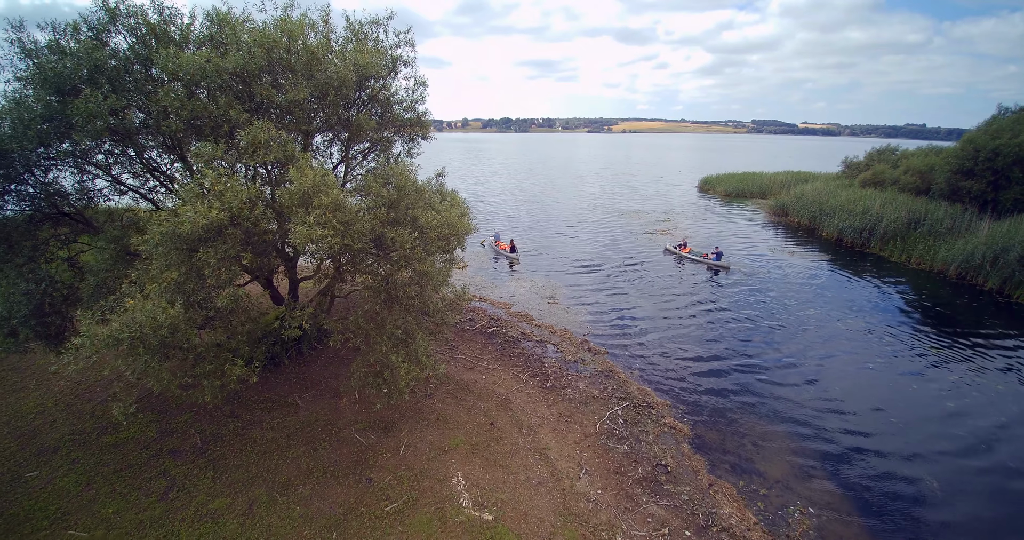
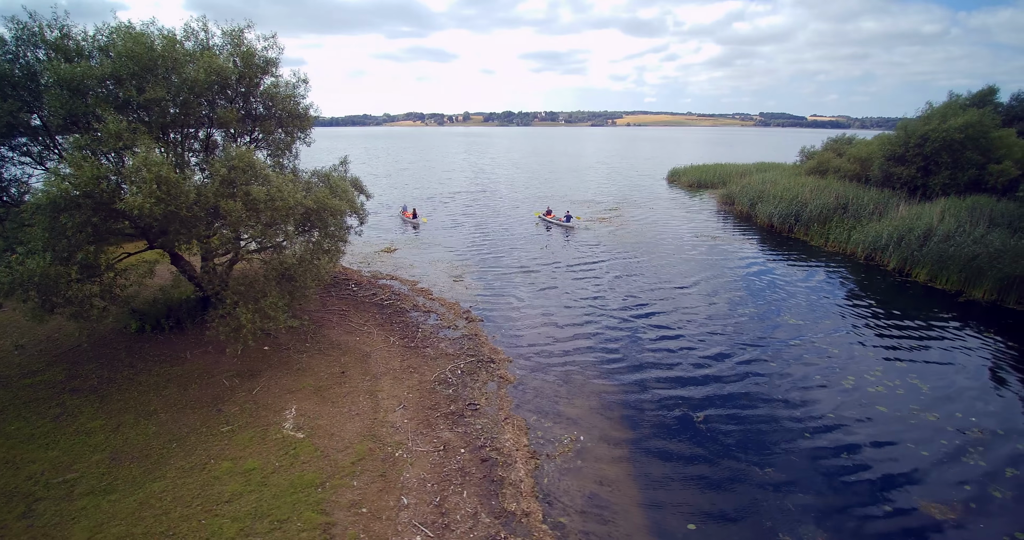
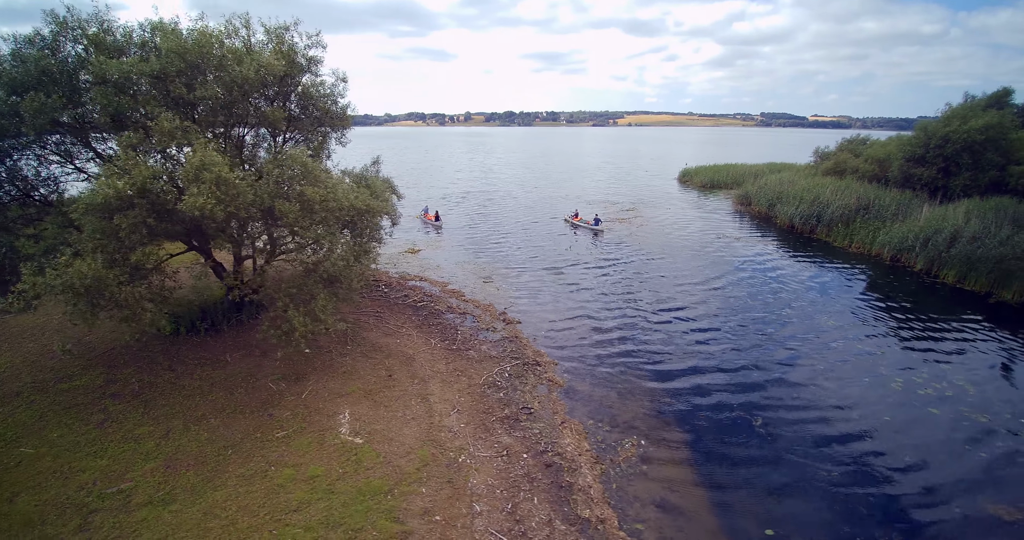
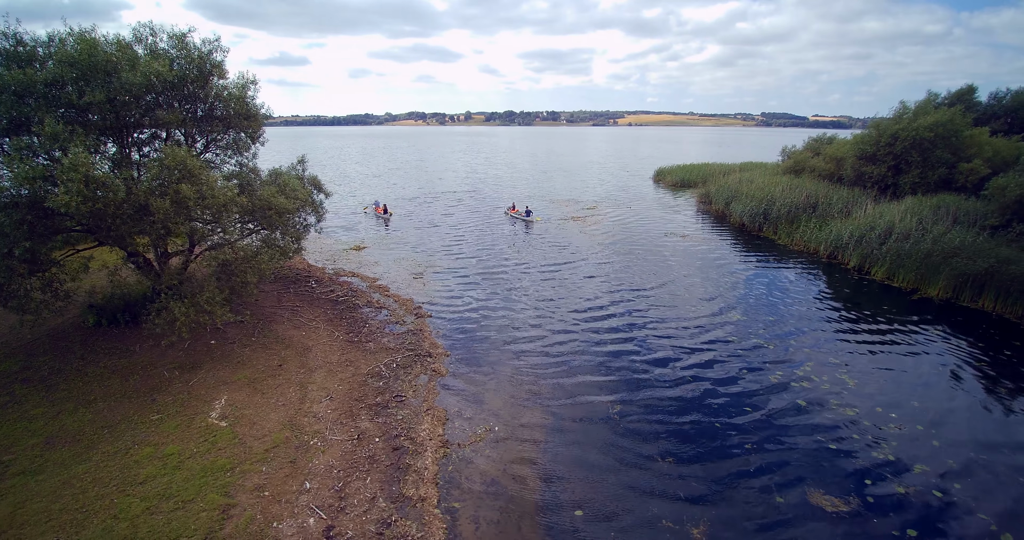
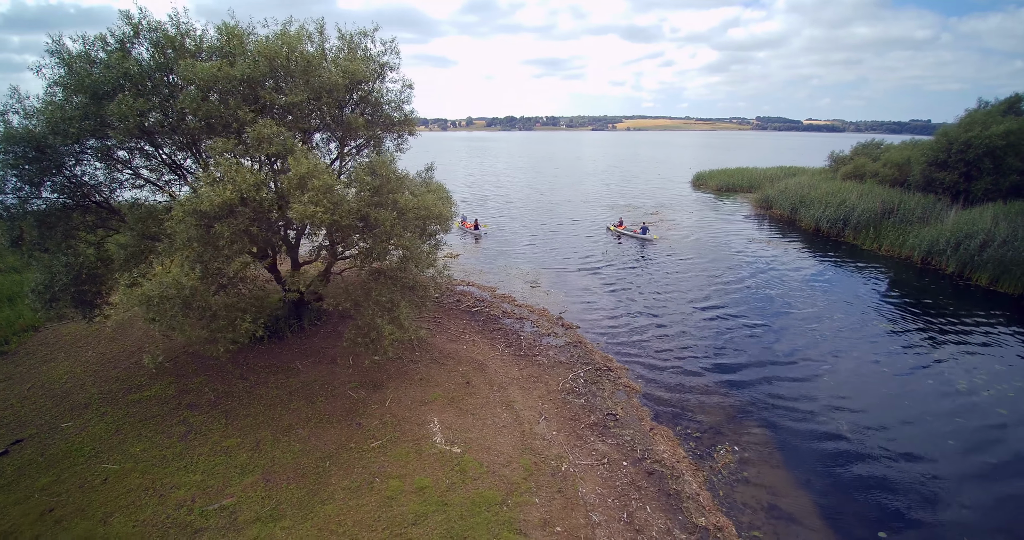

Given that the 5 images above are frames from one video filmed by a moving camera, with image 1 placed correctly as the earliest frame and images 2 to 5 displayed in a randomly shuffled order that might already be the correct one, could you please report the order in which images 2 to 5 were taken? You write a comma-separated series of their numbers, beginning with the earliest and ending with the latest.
5, 3, 2, 4
